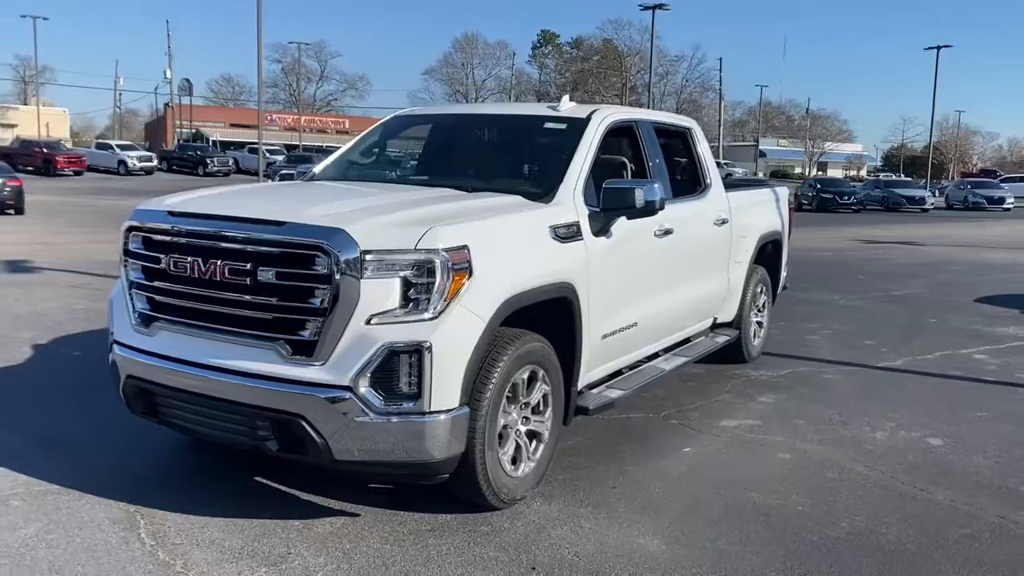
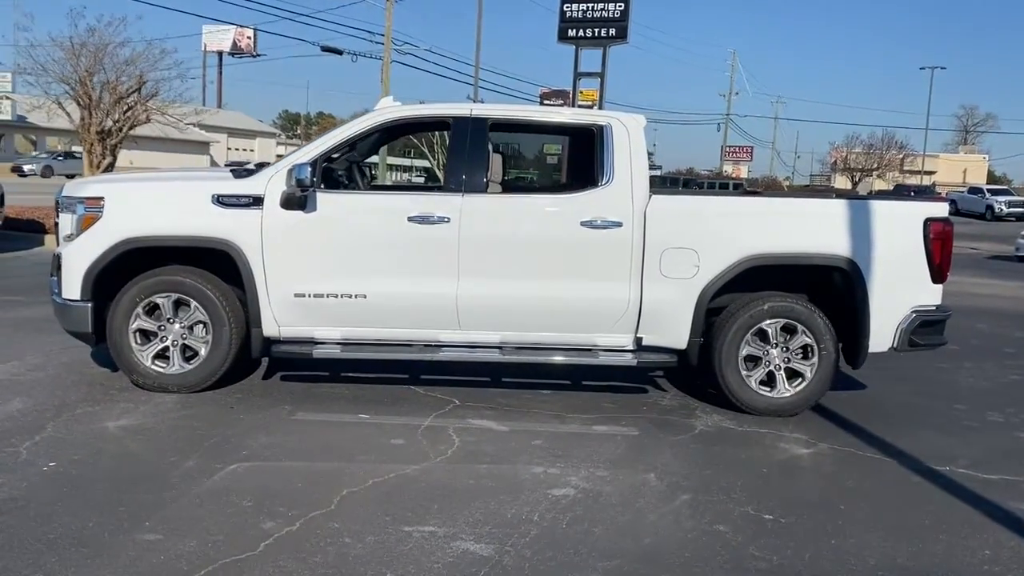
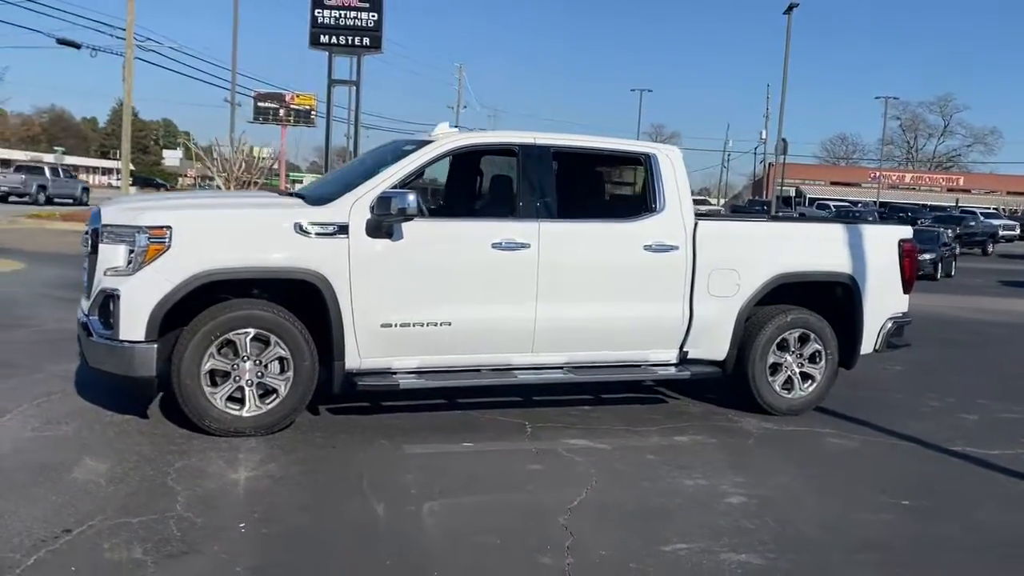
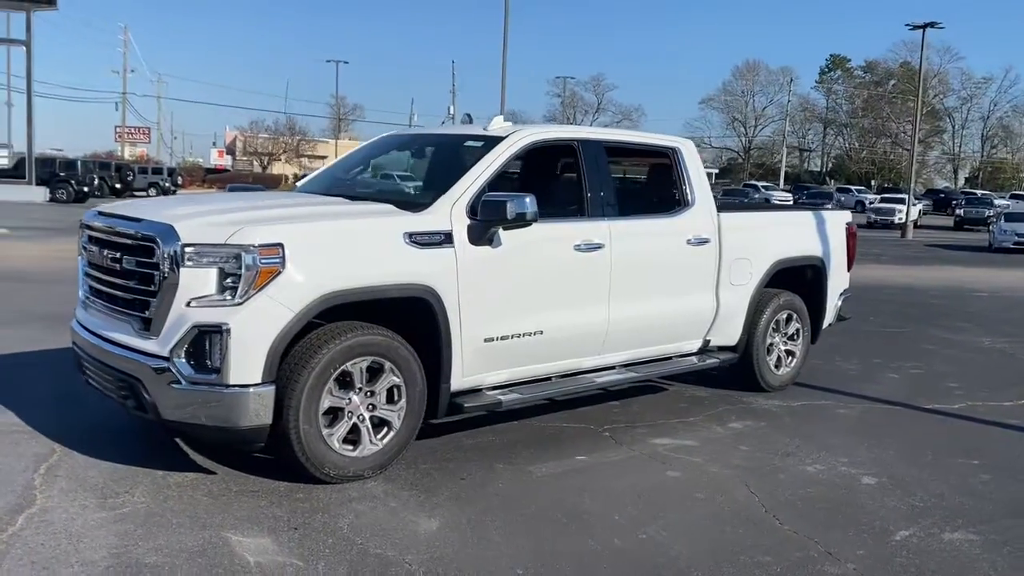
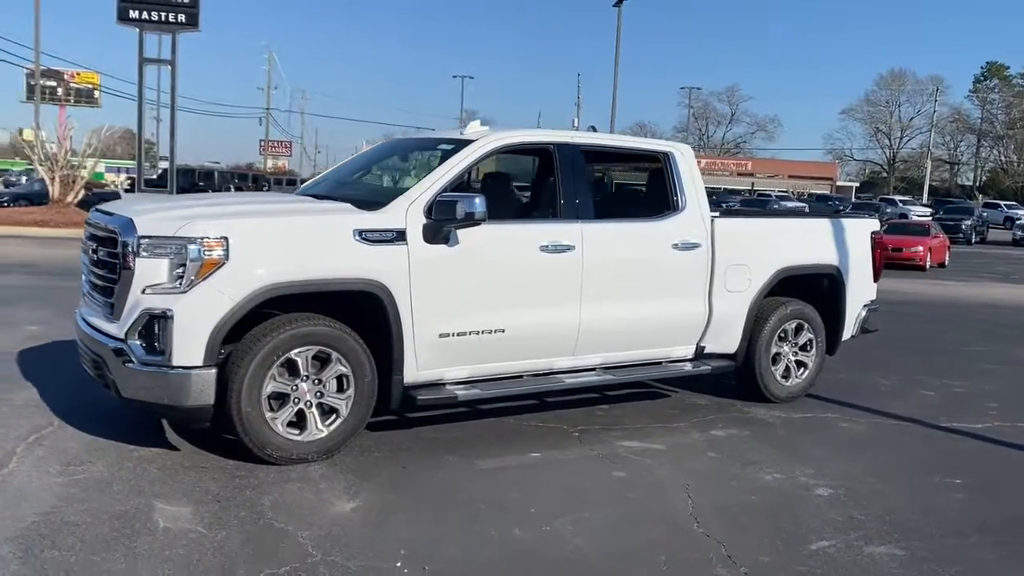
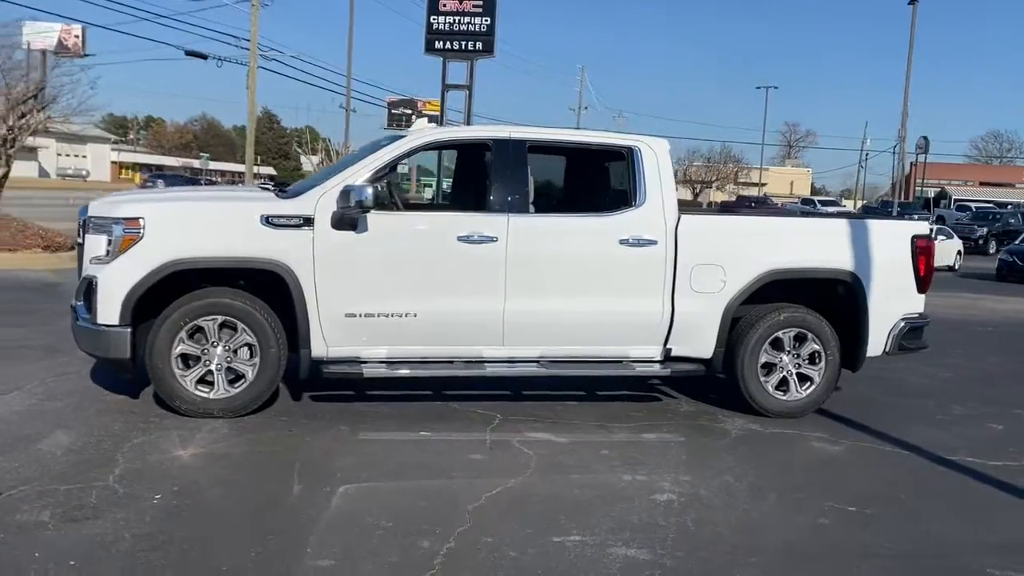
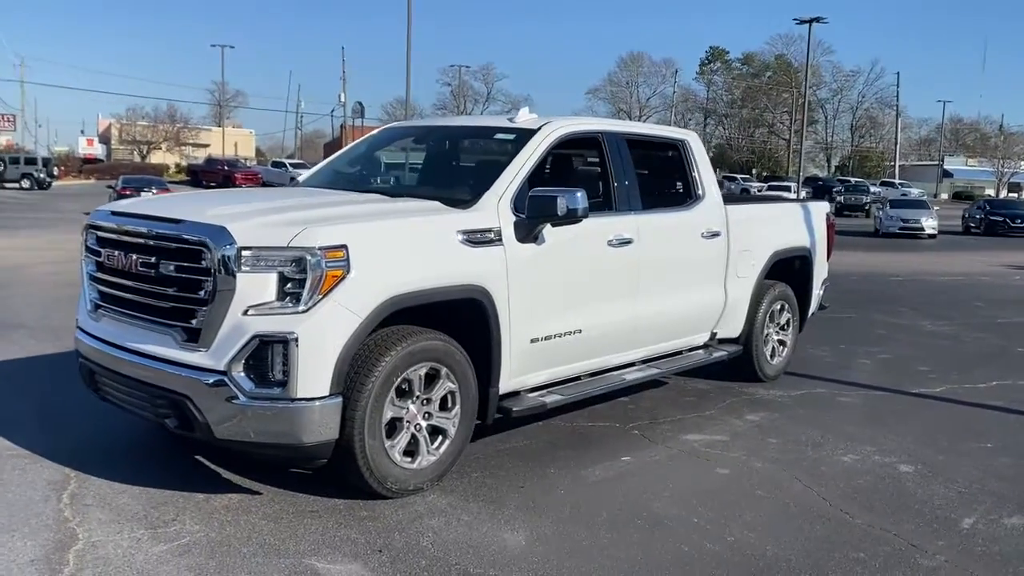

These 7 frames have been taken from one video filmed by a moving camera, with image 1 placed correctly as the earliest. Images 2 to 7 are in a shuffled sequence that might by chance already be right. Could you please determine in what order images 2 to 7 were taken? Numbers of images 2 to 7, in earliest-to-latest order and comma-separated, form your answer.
7, 4, 5, 3, 6, 2
